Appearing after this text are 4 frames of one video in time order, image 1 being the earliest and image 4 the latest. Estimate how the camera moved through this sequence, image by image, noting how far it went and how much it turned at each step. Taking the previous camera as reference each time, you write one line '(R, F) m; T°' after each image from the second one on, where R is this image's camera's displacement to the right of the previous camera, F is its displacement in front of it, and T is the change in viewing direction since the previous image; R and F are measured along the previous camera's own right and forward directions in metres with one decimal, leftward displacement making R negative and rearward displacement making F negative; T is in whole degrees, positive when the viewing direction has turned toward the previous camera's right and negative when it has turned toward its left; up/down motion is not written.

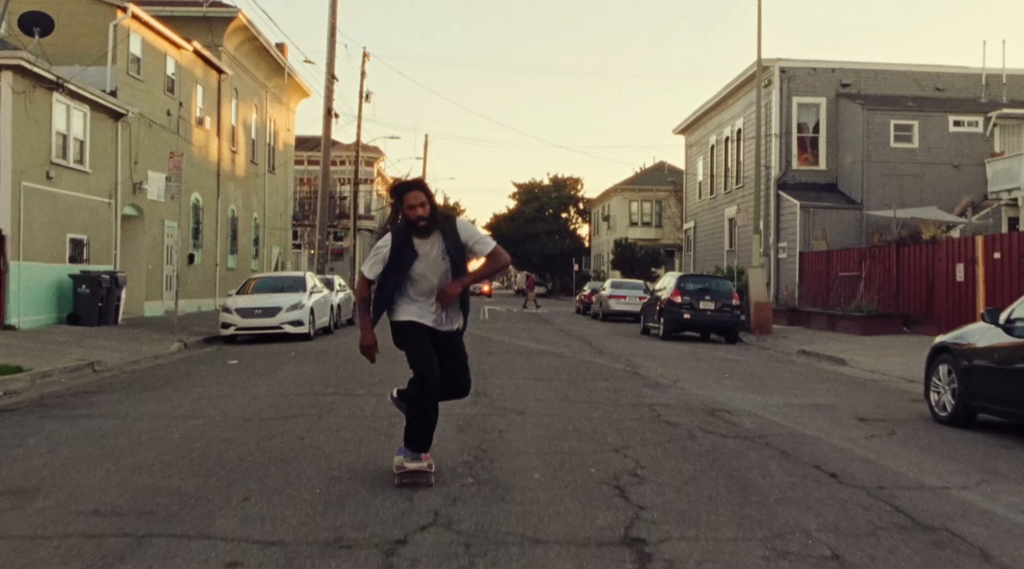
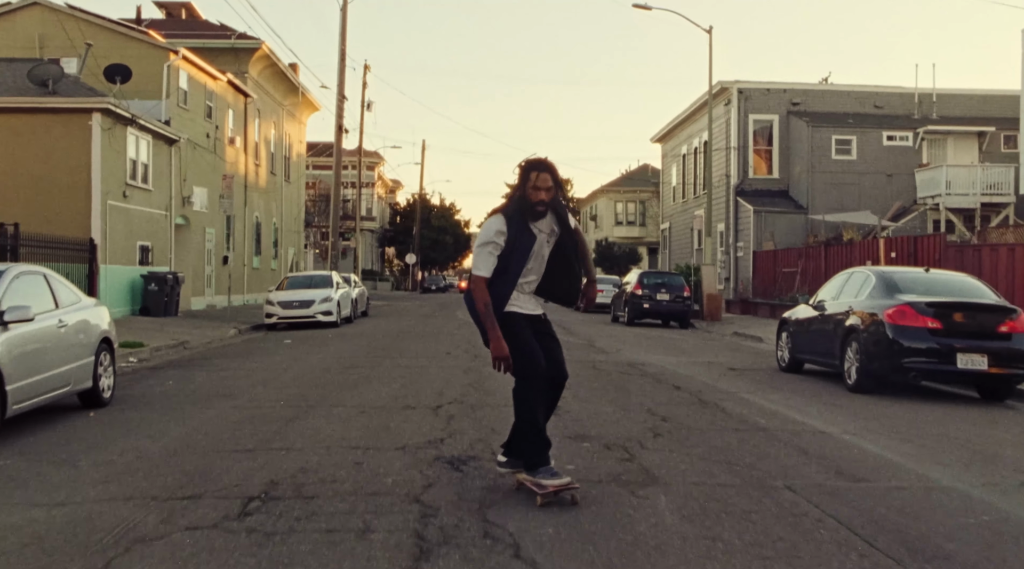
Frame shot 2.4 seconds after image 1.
(+0.1, -5.0) m; 0°
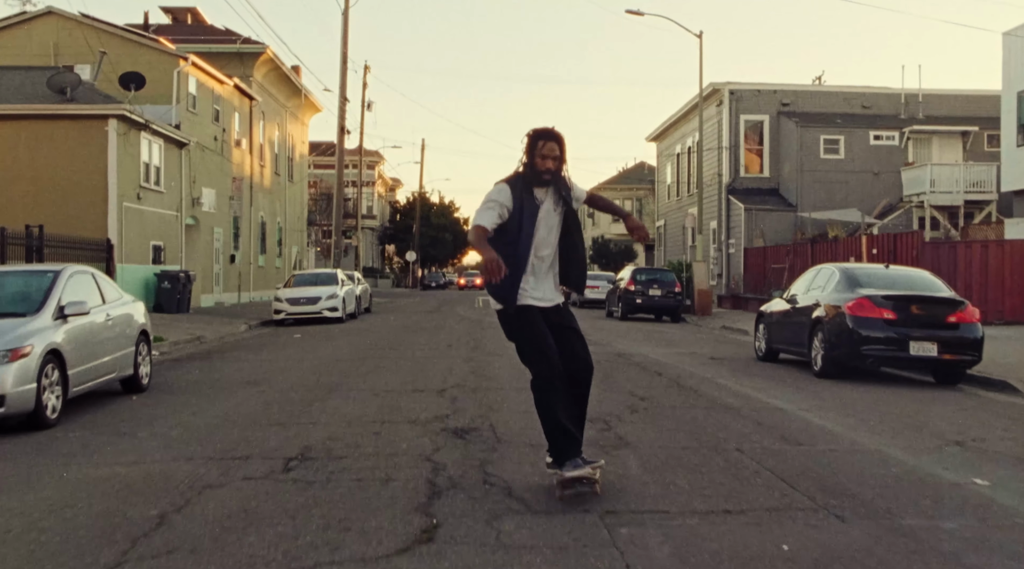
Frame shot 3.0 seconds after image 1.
(0.0, -1.2) m; 0°
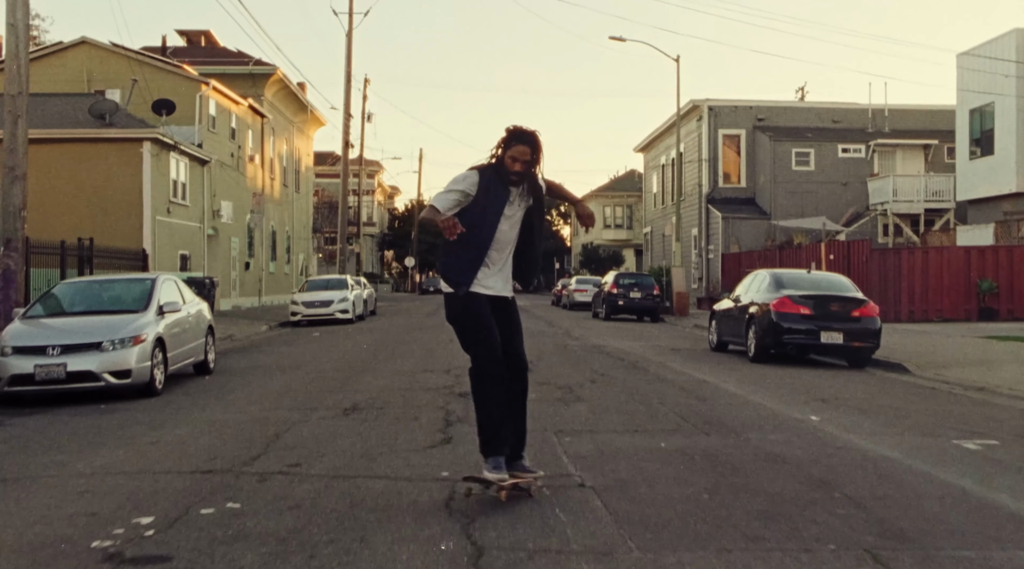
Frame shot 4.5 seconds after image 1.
(+0.1, -3.0) m; 0°
